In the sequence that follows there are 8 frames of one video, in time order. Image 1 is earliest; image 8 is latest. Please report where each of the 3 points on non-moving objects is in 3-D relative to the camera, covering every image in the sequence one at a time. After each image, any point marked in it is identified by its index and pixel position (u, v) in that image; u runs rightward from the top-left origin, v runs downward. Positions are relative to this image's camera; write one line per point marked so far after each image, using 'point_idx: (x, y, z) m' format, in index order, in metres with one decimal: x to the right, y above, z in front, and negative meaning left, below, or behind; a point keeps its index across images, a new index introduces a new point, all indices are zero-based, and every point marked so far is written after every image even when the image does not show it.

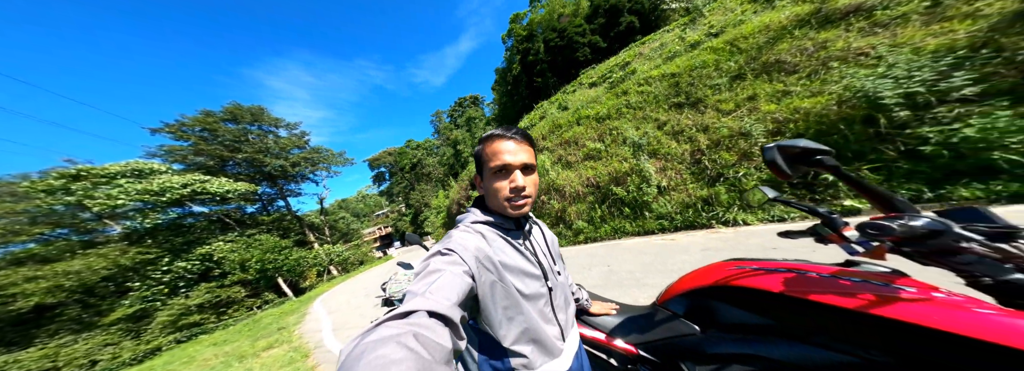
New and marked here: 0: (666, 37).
0: (+8.0, +8.0, +12.0) m
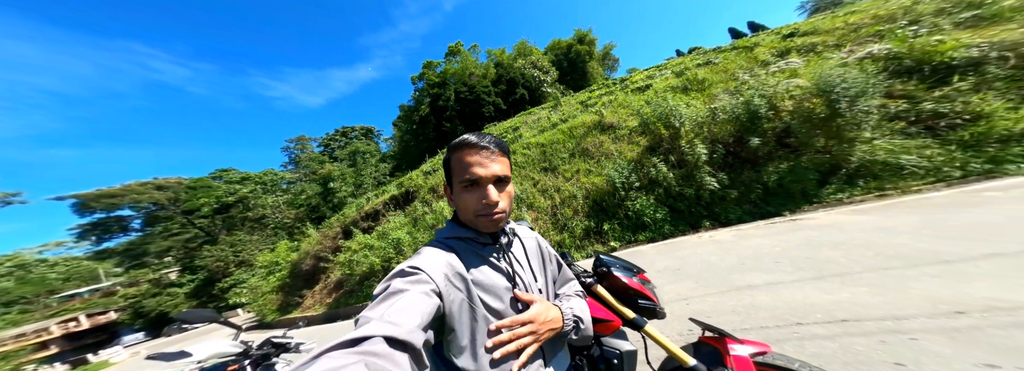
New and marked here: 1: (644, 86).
0: (+1.5, +4.9, +15.7) m
1: (+5.9, +5.1, +10.4) m
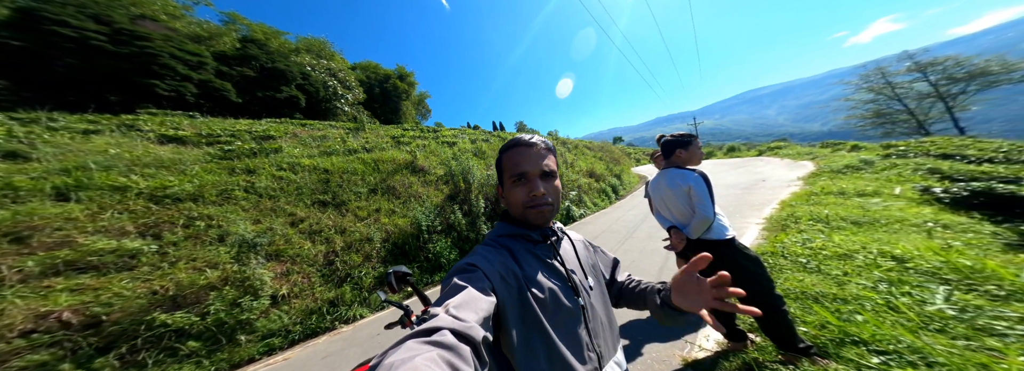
0: (-10.2, +2.9, +12.6) m
1: (-3.2, +2.6, +12.4) m
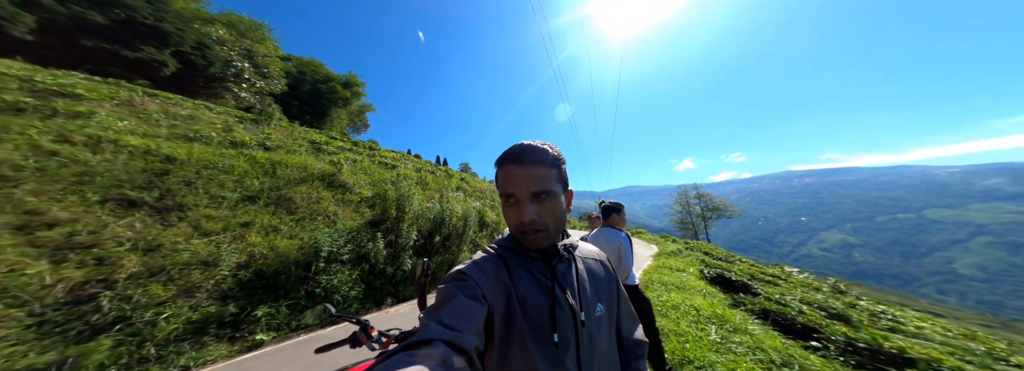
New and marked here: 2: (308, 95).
0: (-12.9, +3.1, +9.8) m
1: (-6.5, +1.2, +11.7) m
2: (-16.1, +7.3, +17.9) m
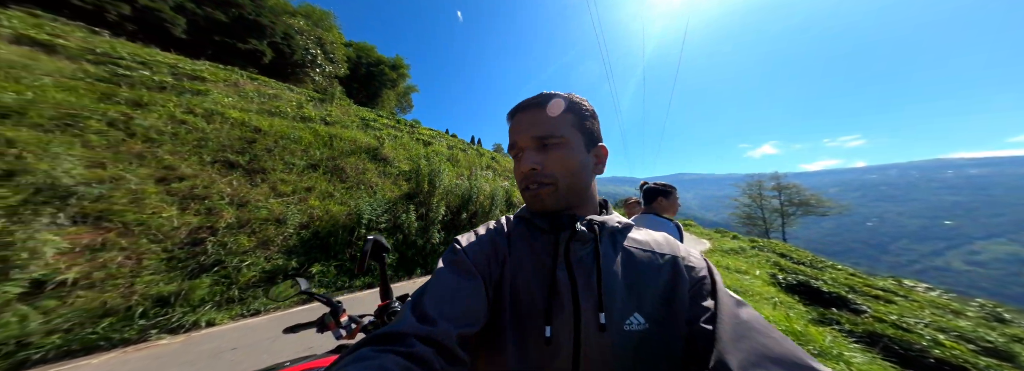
0: (-11.1, +4.6, +11.2) m
1: (-4.6, +2.2, +12.2) m
2: (-12.8, +9.1, +19.6) m
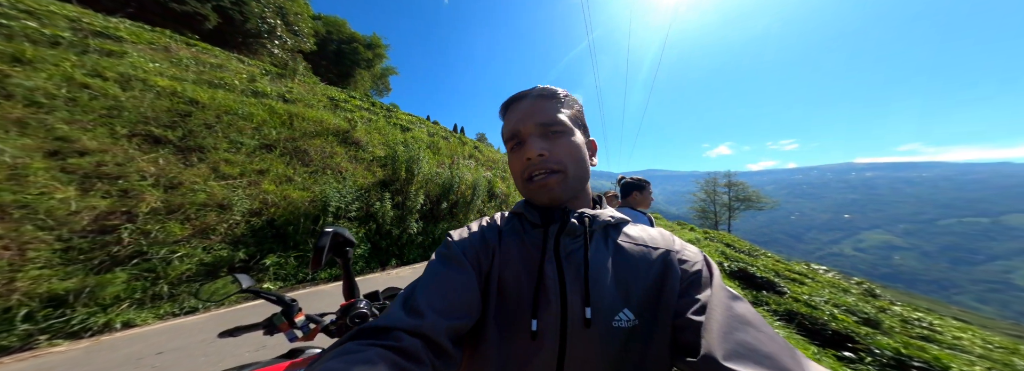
0: (-11.9, +5.4, +9.9) m
1: (-5.7, +2.8, +11.6) m
2: (-14.4, +10.1, +17.9) m
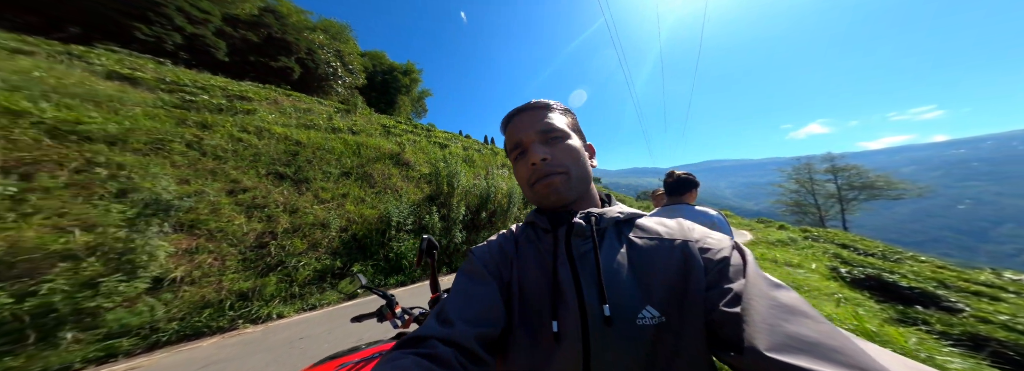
0: (-10.4, +4.2, +12.1) m
1: (-3.7, +2.3, +12.5) m
2: (-11.5, +9.0, +20.4) m
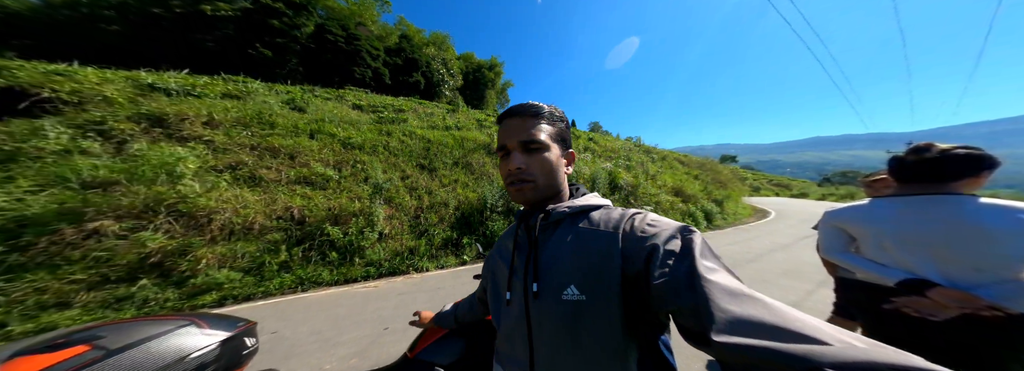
0: (-5.1, +4.9, +15.0) m
1: (+1.2, +3.2, +12.7) m
2: (-2.9, +10.5, +22.6) m
